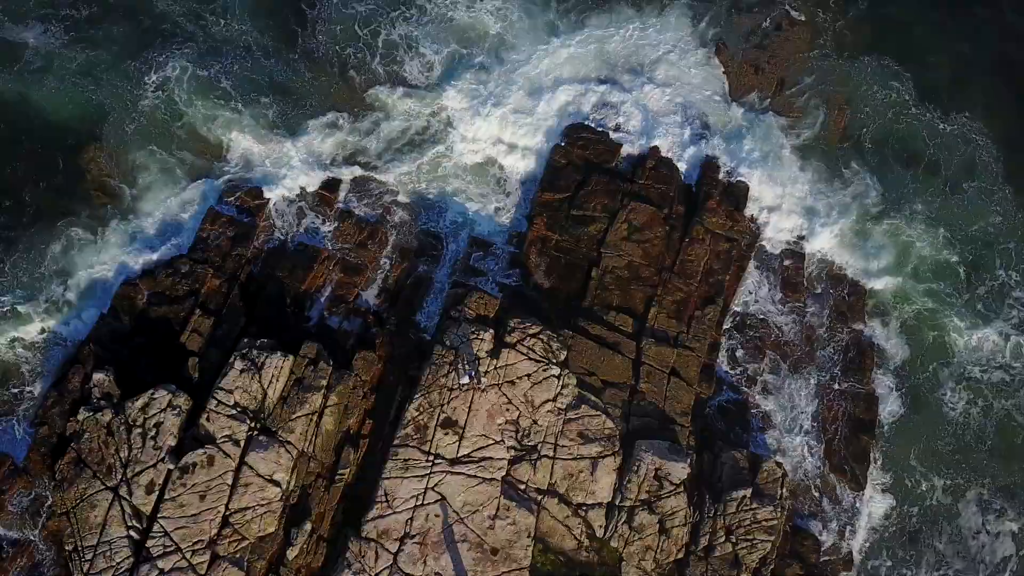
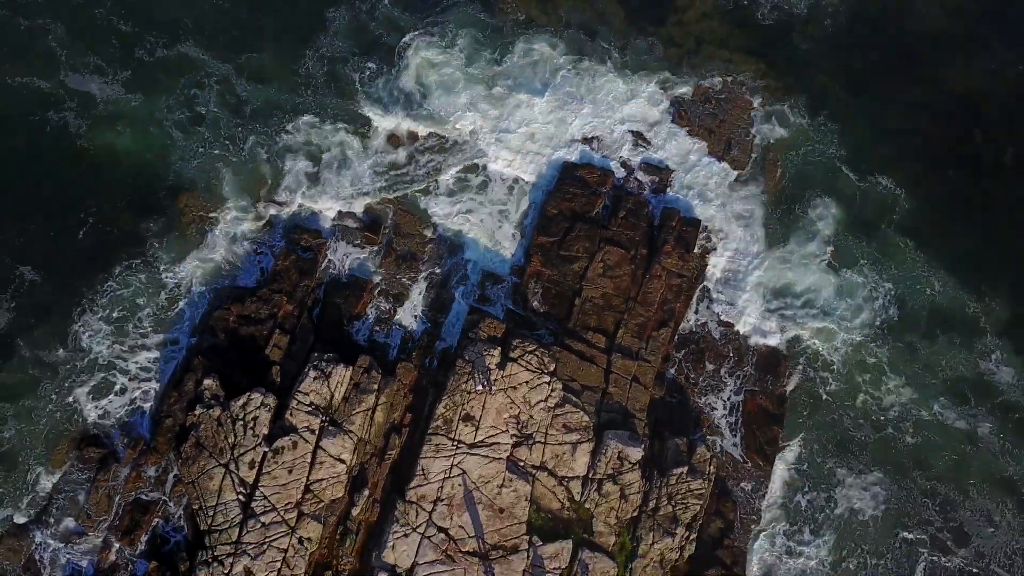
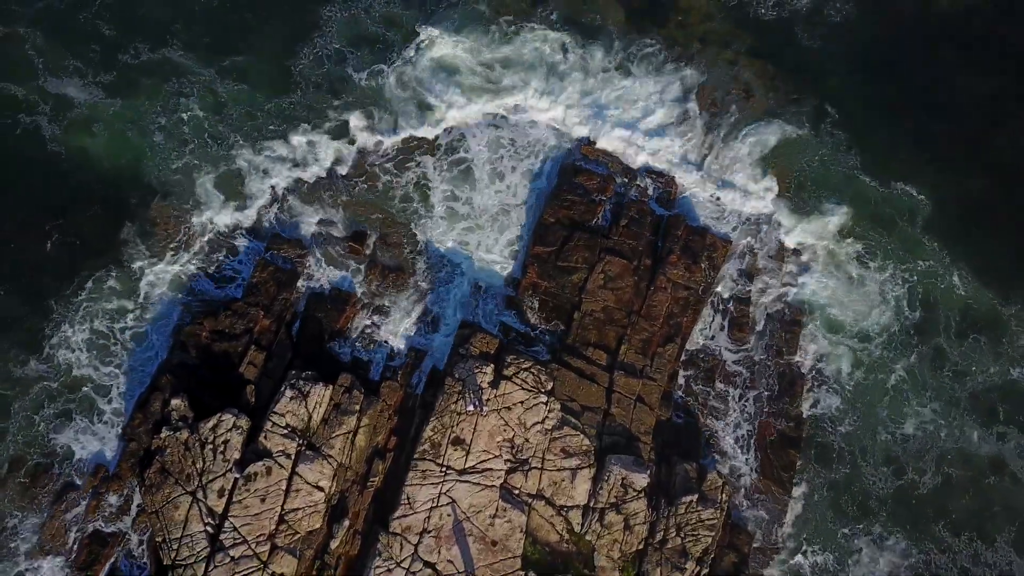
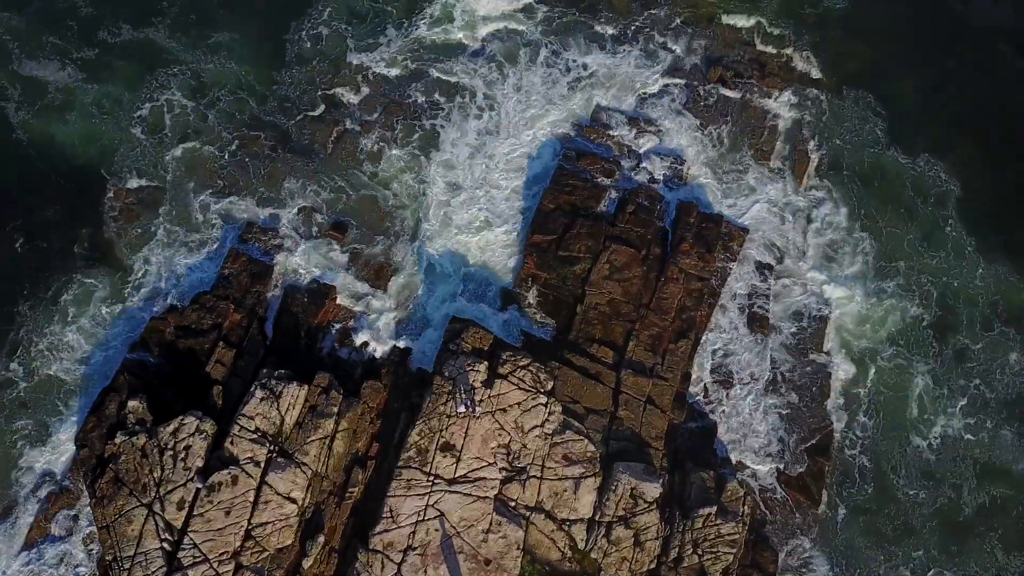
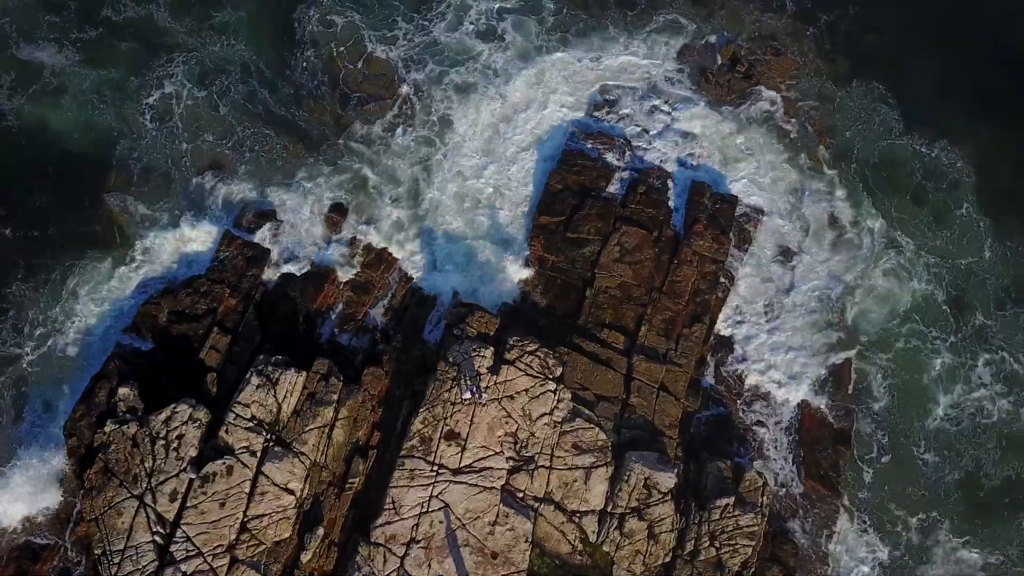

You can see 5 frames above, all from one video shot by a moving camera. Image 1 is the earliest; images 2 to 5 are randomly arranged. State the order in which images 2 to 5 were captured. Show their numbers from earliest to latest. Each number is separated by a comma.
5, 4, 3, 2
